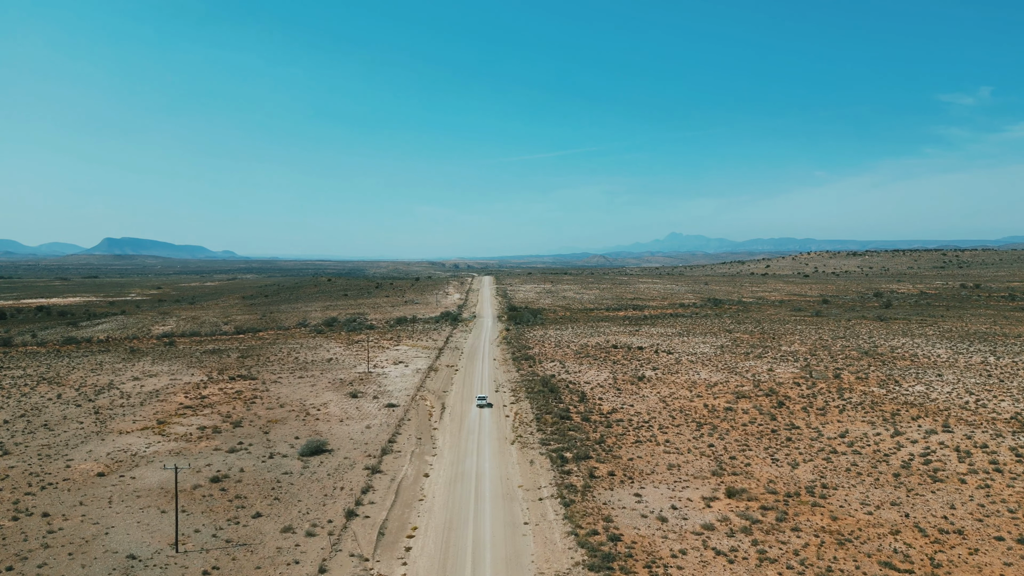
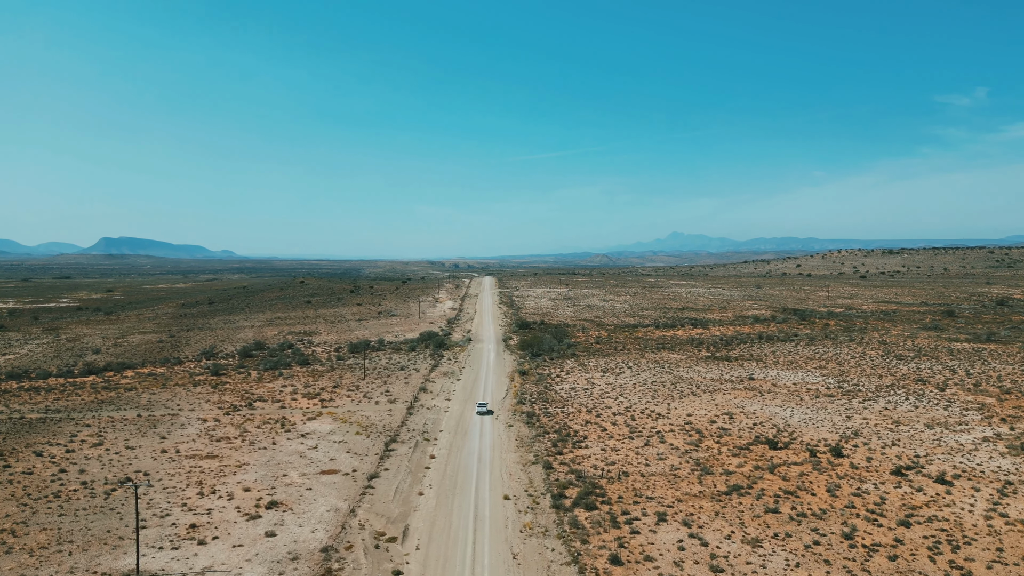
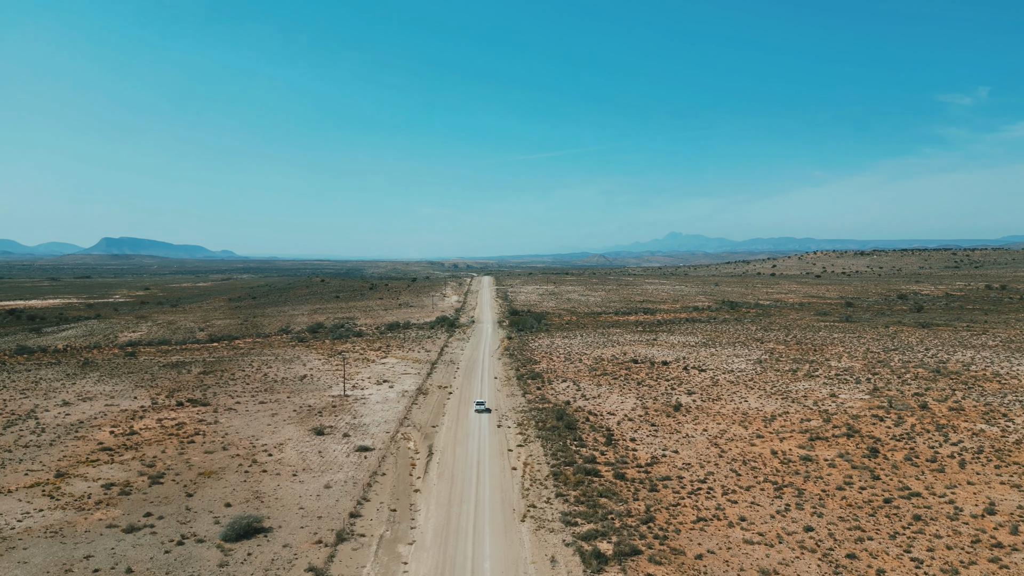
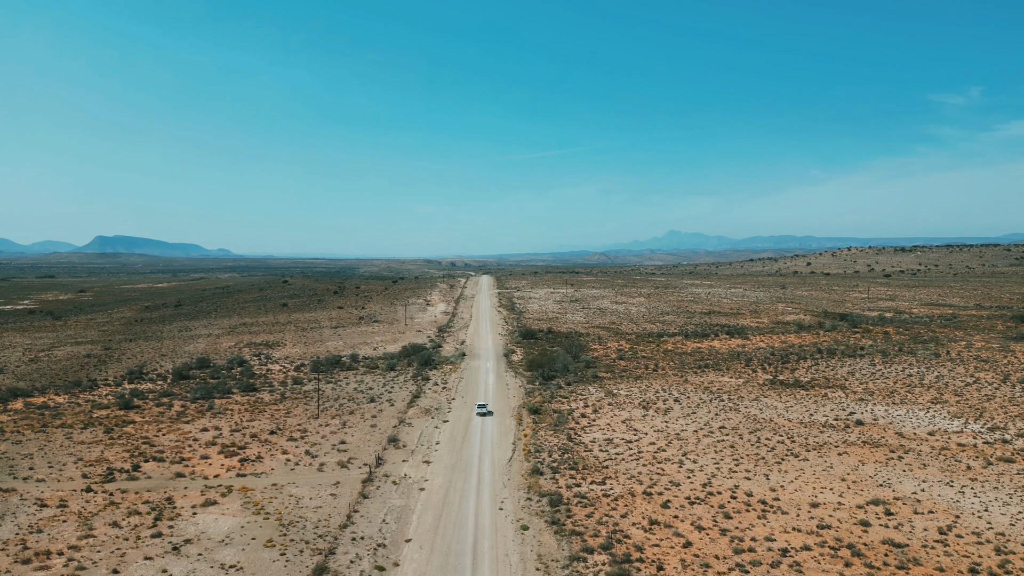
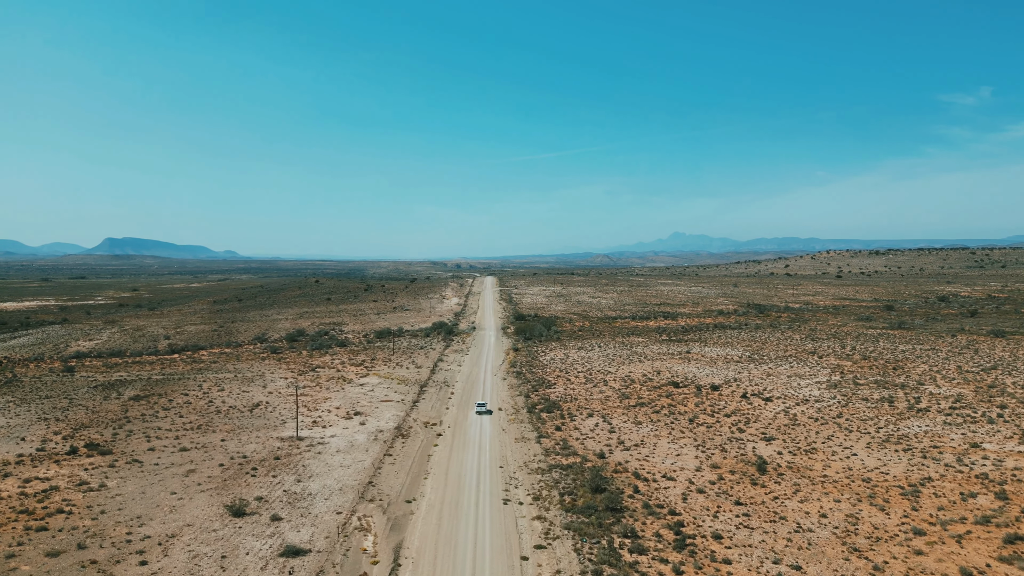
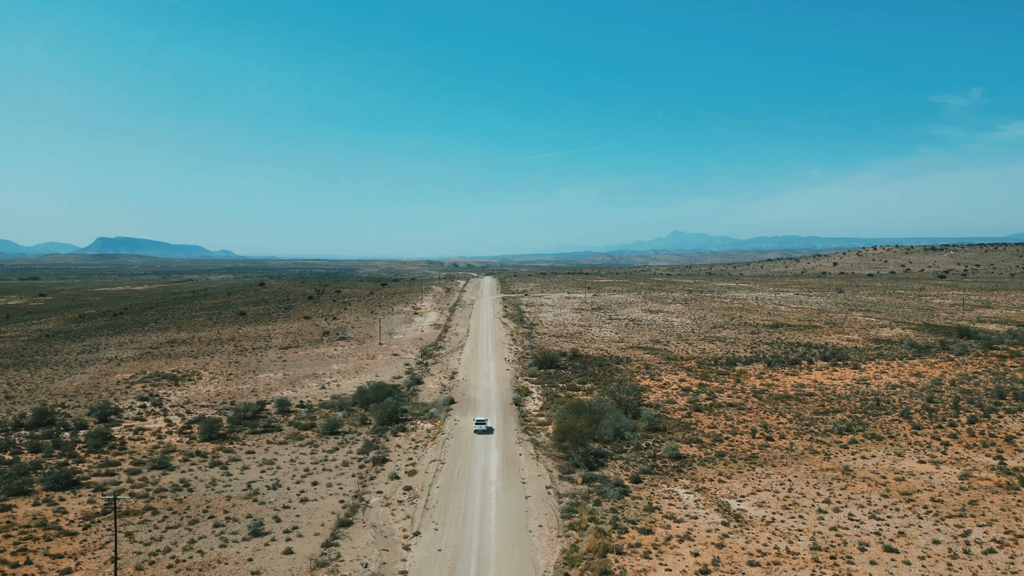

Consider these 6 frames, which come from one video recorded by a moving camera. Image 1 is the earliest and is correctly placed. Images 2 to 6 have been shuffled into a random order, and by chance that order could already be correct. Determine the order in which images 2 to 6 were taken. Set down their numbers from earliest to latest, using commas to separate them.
3, 5, 2, 4, 6
